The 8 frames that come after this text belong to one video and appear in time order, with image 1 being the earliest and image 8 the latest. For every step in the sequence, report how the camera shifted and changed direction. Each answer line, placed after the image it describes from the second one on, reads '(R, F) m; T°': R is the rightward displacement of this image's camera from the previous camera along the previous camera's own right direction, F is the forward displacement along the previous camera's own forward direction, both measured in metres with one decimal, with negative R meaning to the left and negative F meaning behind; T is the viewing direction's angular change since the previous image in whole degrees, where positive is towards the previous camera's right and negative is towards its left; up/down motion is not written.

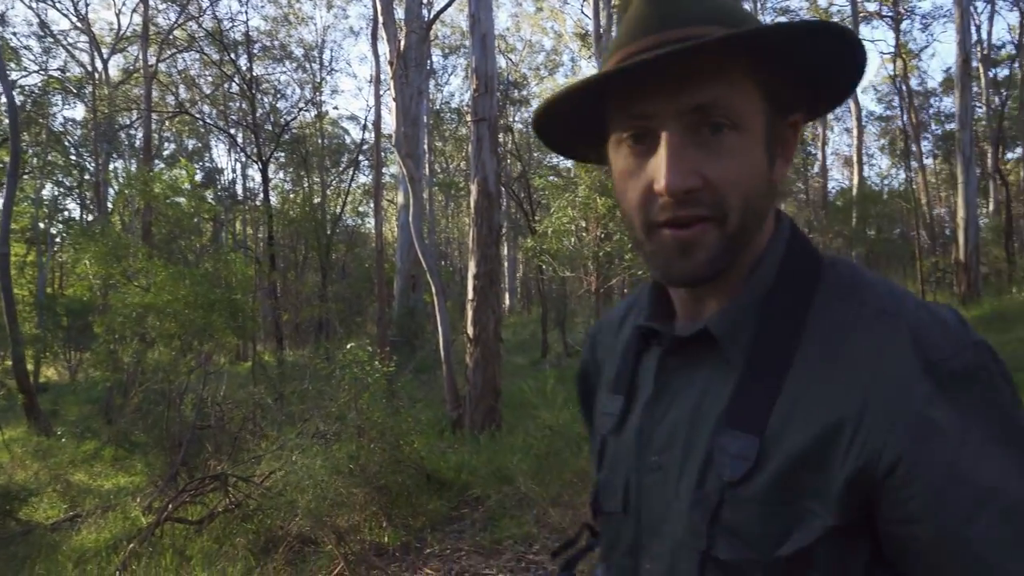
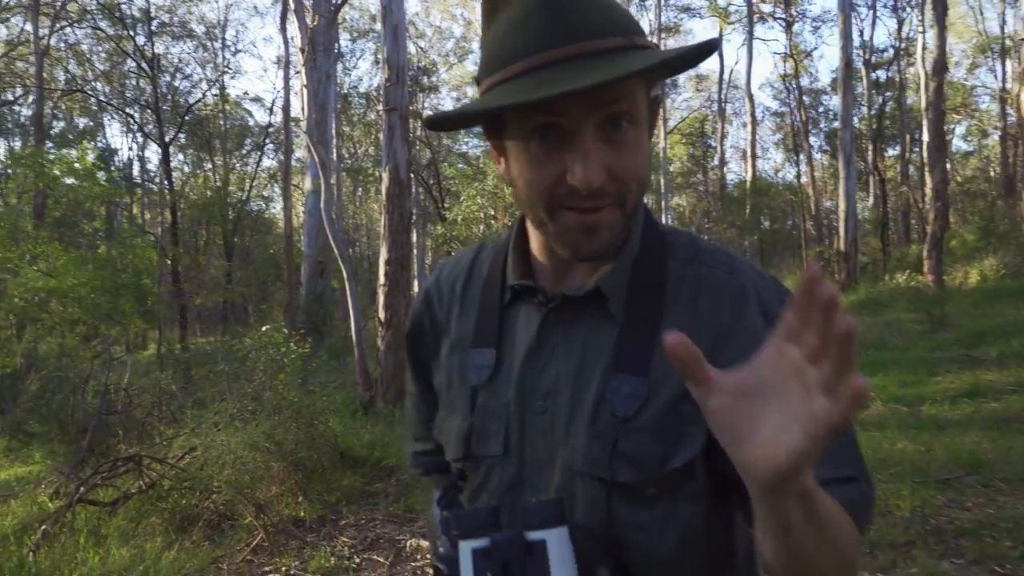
(0.0, -0.4) m; +7°
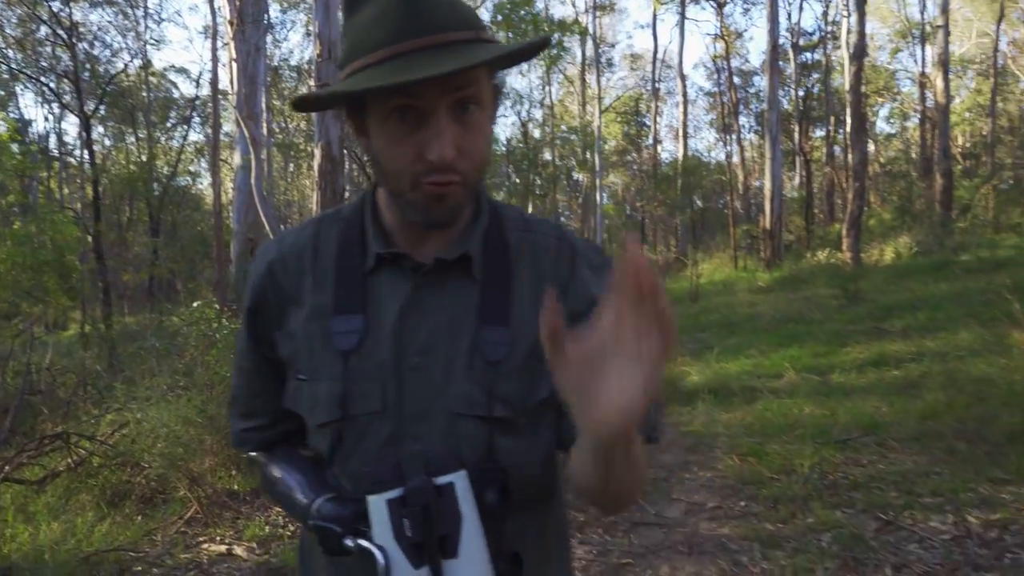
(0.0, -0.2) m; +4°
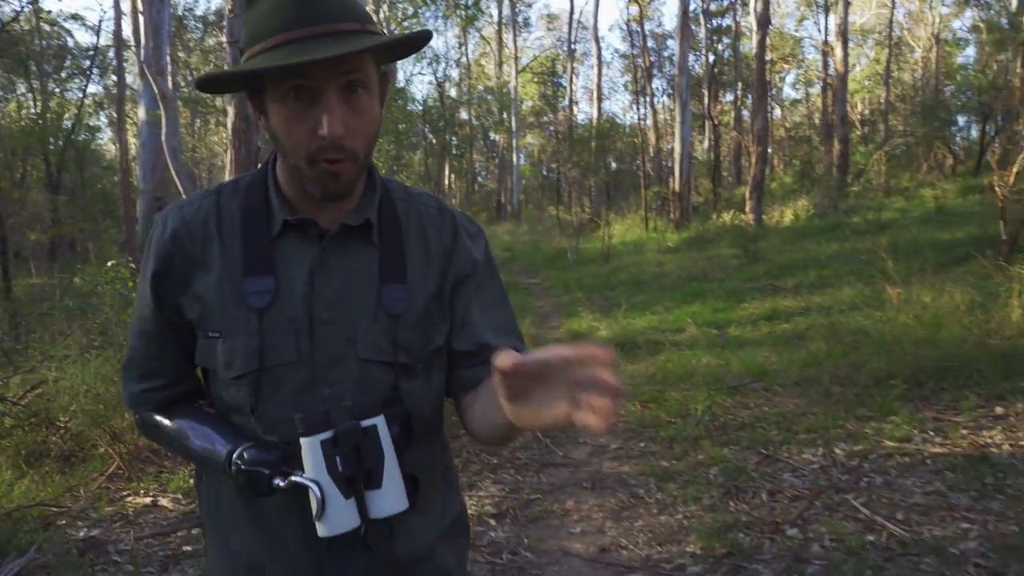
(0.0, -0.3) m; +6°
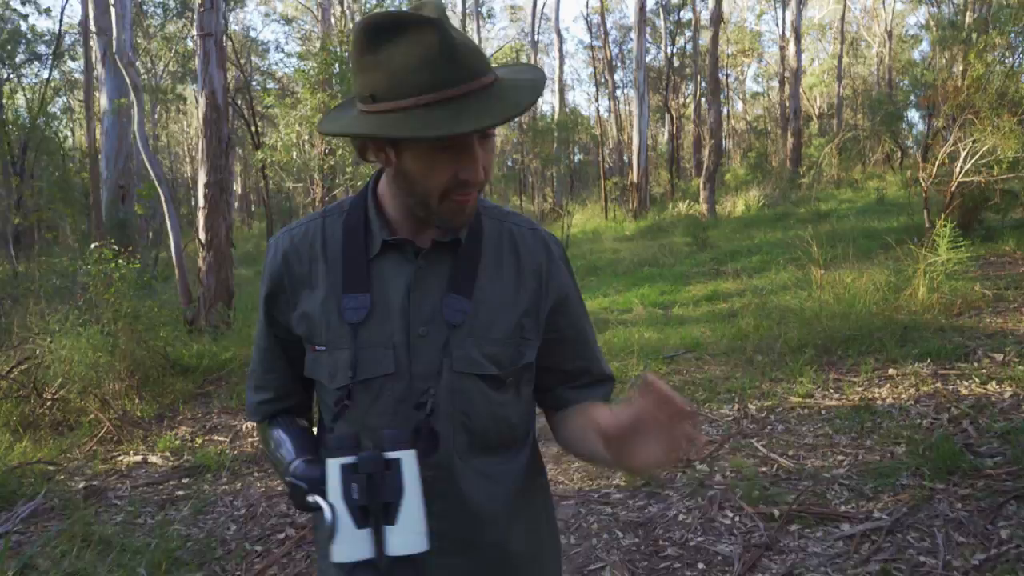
(+0.1, -0.6) m; +2°
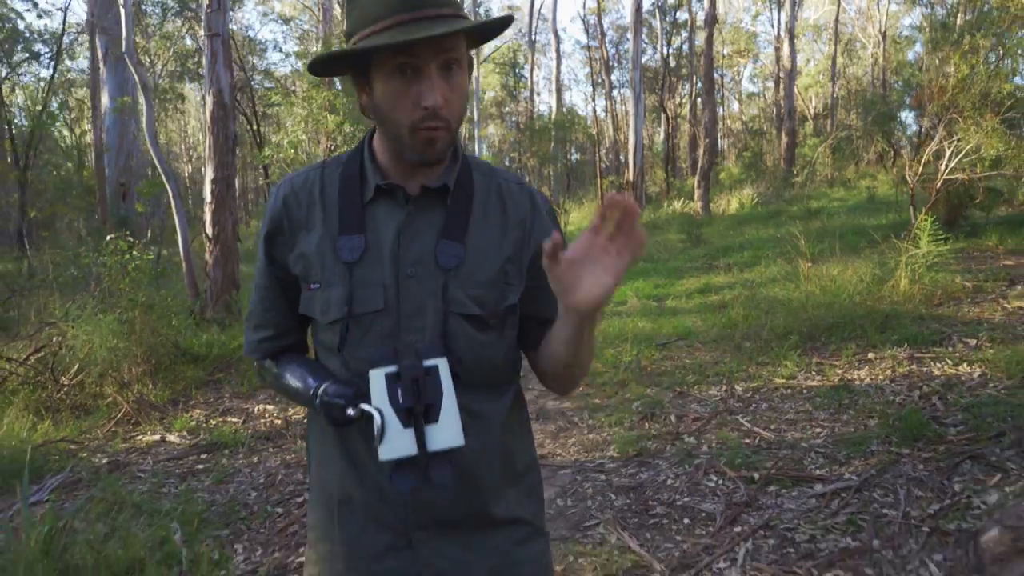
(0.0, -0.3) m; 0°
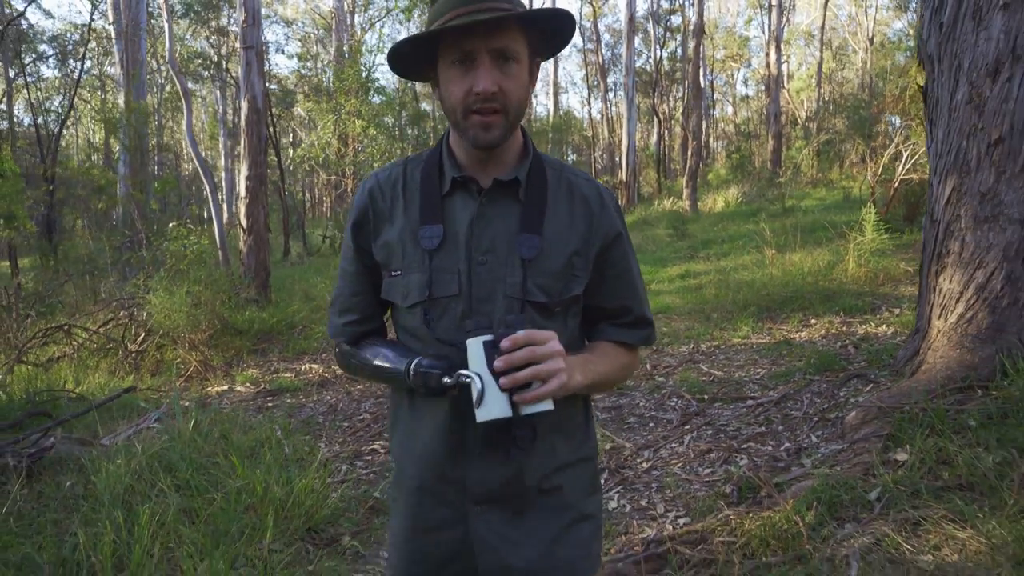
(-0.1, -1.2) m; 0°
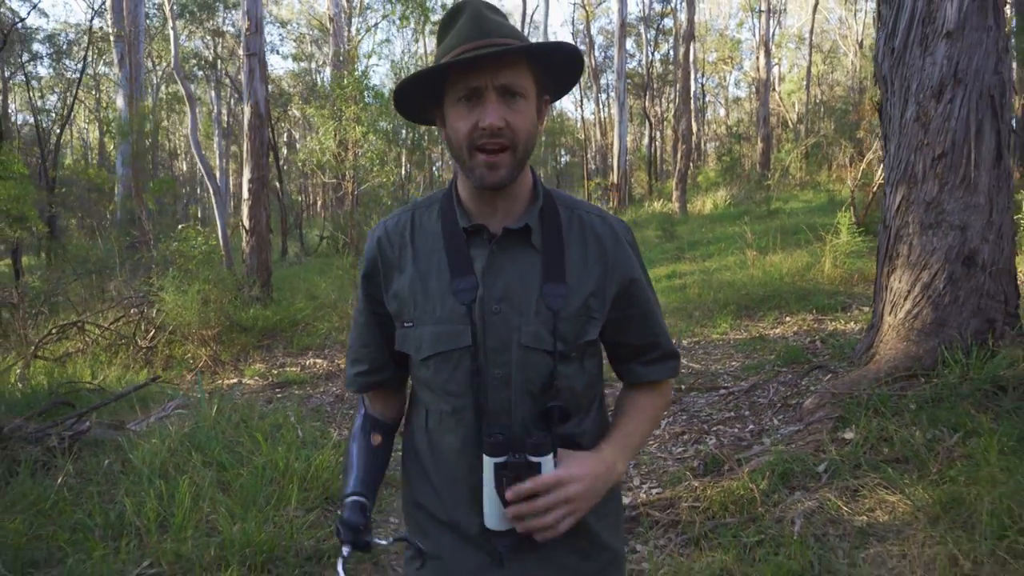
(0.0, -0.4) m; 0°
